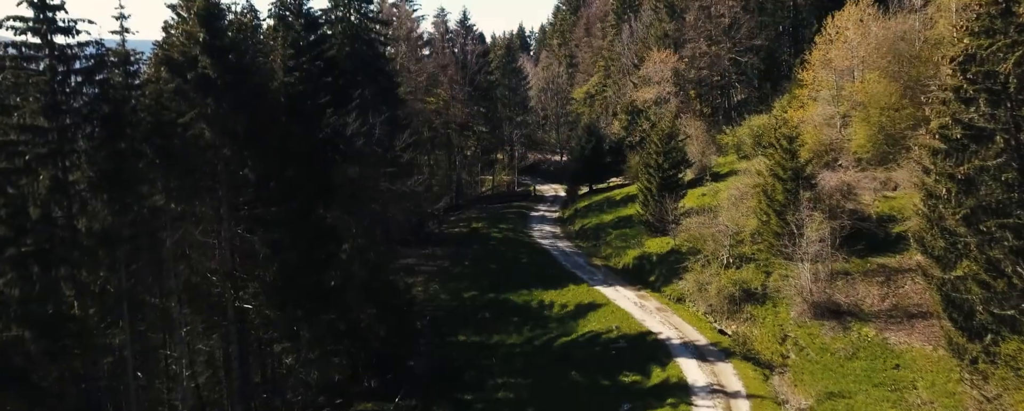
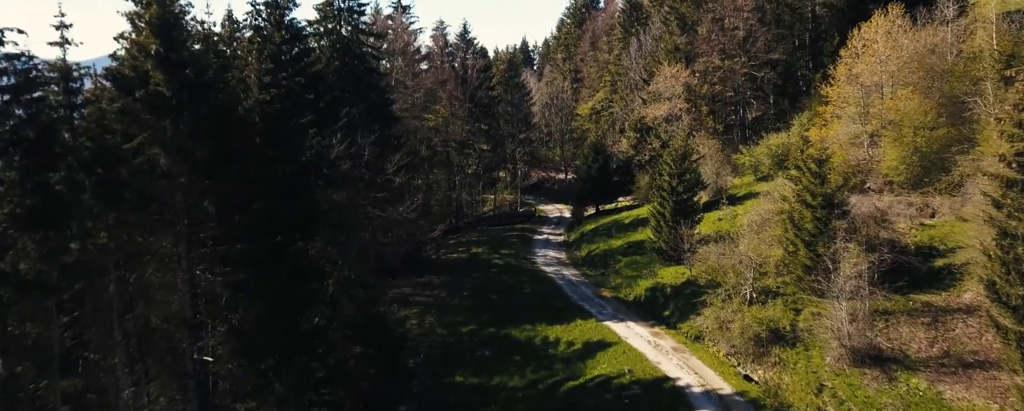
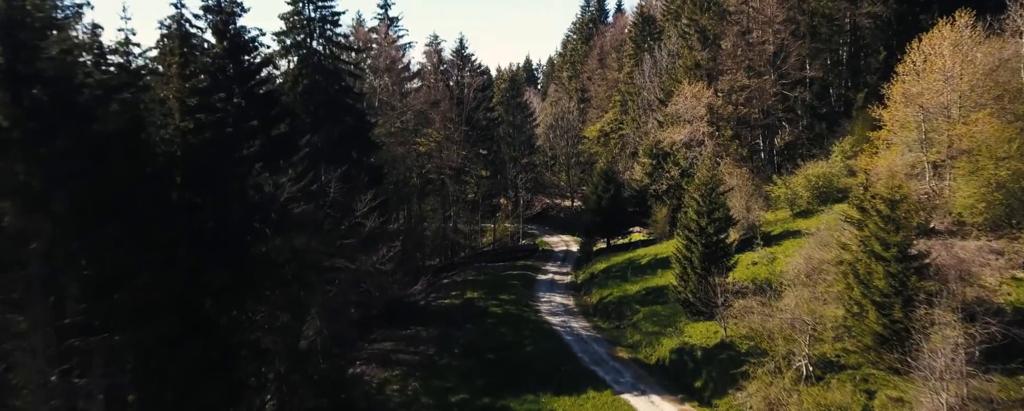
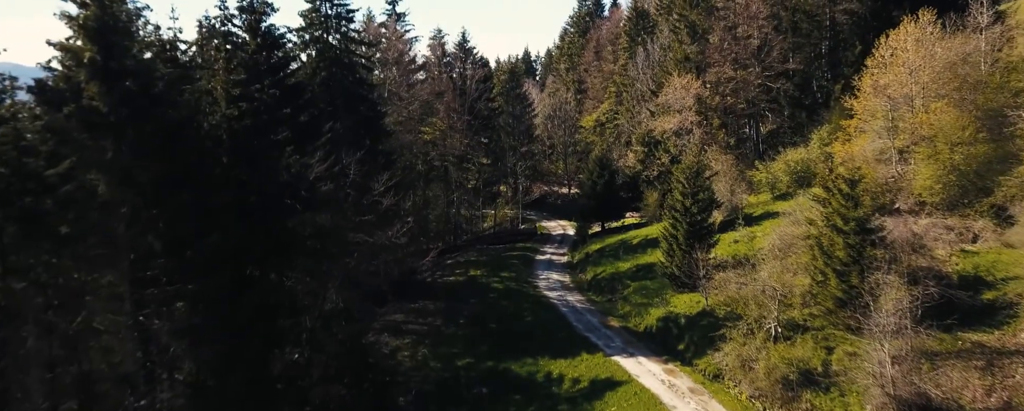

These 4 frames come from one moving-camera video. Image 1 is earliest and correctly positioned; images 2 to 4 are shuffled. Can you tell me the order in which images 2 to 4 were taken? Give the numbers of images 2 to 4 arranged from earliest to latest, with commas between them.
2, 4, 3
